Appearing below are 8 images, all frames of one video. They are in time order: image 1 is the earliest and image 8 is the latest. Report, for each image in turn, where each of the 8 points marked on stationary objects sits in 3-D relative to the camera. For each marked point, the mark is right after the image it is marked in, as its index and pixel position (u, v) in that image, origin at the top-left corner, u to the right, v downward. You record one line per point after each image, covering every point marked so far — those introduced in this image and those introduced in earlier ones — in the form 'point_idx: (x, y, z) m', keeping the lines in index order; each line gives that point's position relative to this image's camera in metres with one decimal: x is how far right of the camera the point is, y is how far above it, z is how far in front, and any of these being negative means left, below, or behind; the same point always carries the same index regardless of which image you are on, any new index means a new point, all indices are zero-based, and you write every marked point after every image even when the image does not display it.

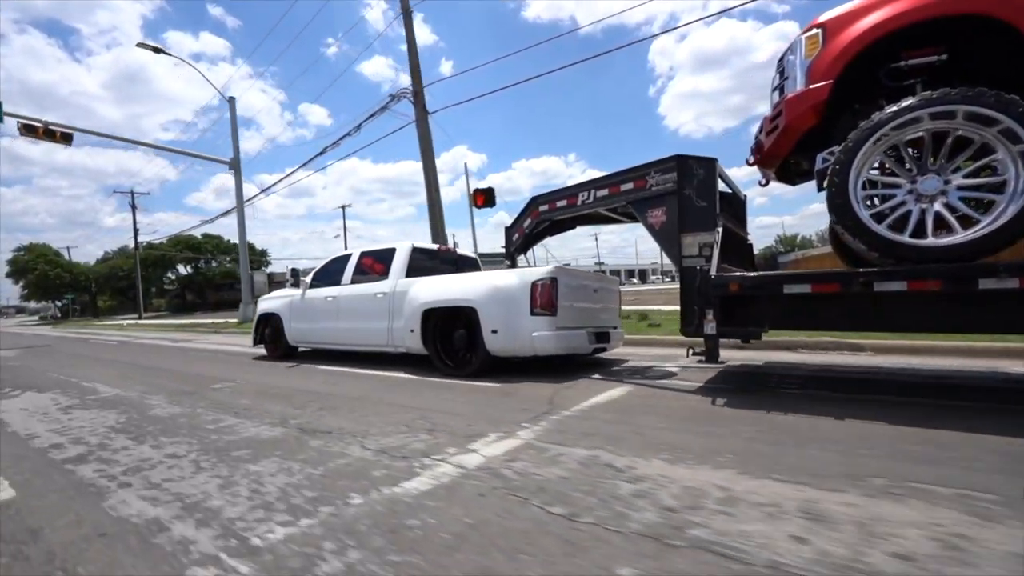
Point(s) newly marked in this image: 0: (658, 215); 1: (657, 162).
0: (+1.6, +0.8, +7.6) m
1: (+1.6, +1.4, +7.7) m
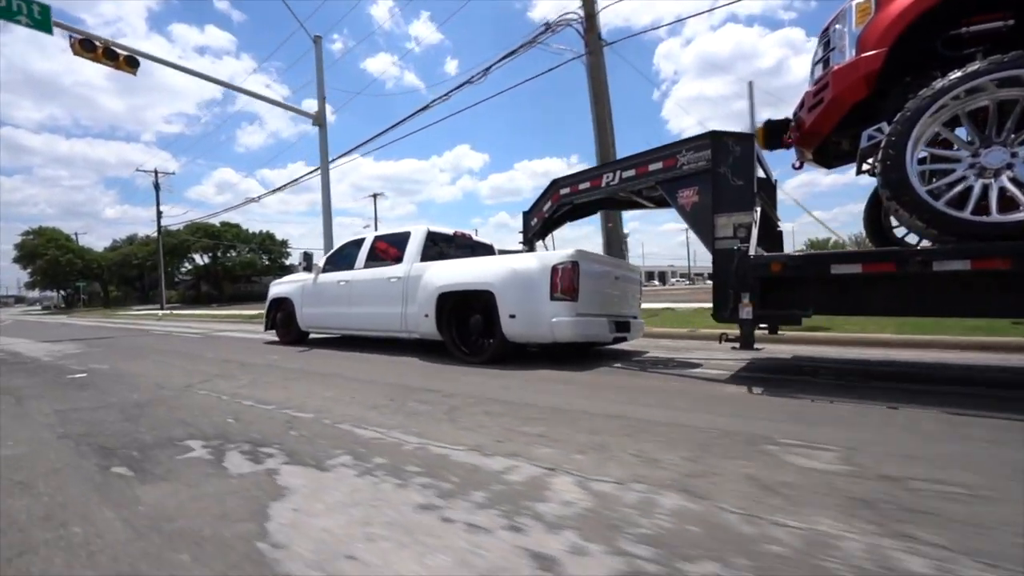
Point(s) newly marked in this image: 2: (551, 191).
0: (+1.9, +1.0, +7.3) m
1: (+1.9, +1.6, +7.3) m
2: (+0.5, +1.4, +9.5) m
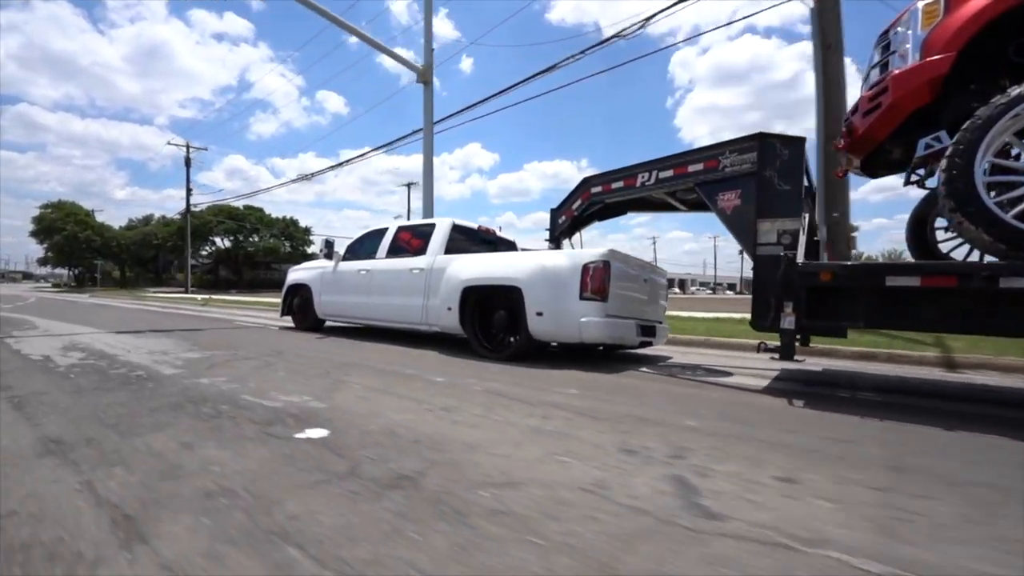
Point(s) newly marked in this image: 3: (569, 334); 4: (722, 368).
0: (+2.3, +0.9, +7.1) m
1: (+2.3, +1.5, +7.1) m
2: (+1.0, +1.4, +9.3) m
3: (+0.7, -0.5, +7.7) m
4: (+2.4, -0.9, +7.9) m
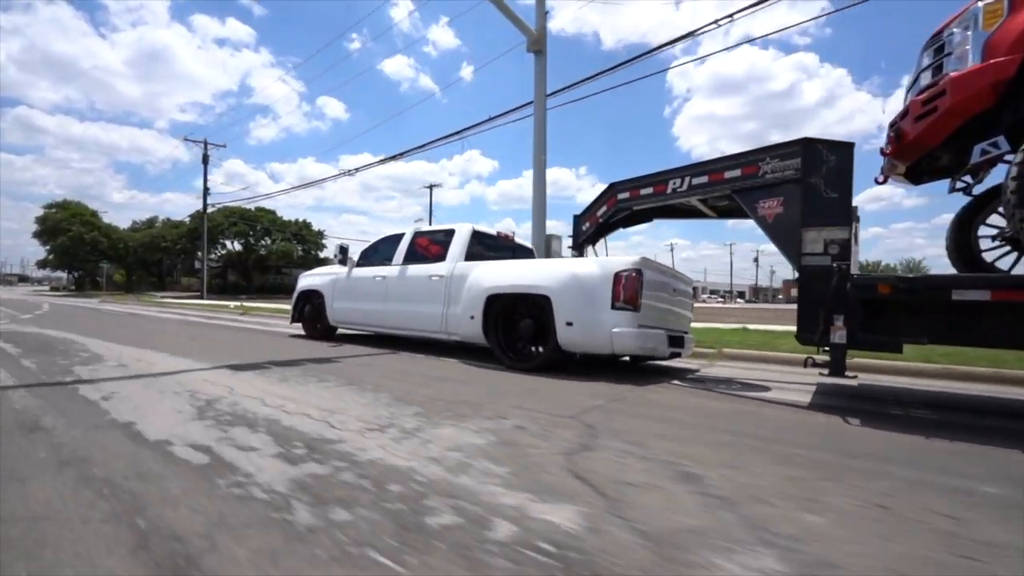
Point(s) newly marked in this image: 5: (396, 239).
0: (+2.6, +0.8, +6.8) m
1: (+2.6, +1.4, +6.8) m
2: (+1.3, +1.2, +9.0) m
3: (+1.0, -0.6, +7.4) m
4: (+2.7, -1.1, +7.6) m
5: (-1.9, +0.8, +10.9) m
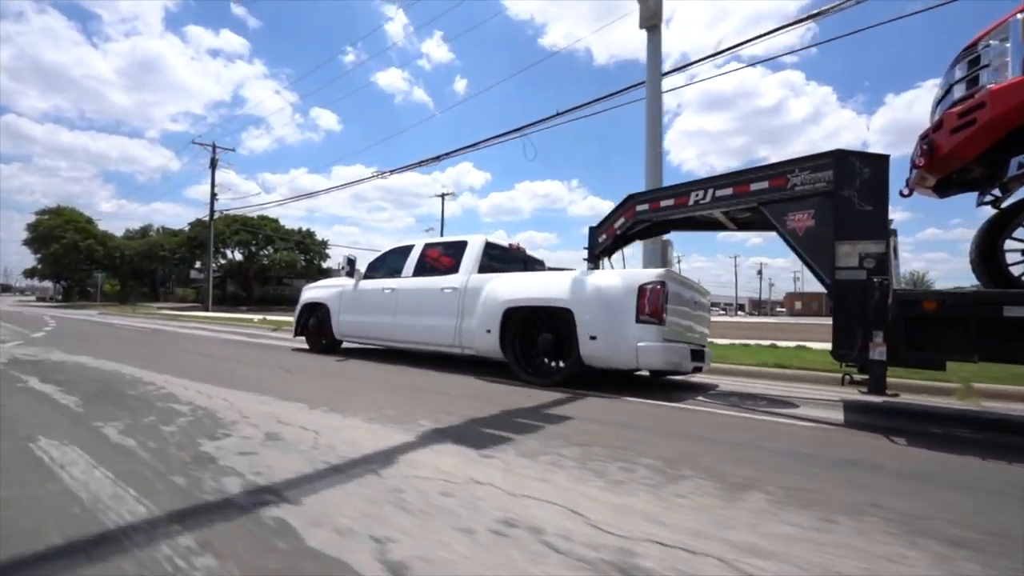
0: (+2.9, +0.7, +6.7) m
1: (+2.9, +1.3, +6.7) m
2: (+1.5, +1.1, +8.9) m
3: (+1.2, -0.8, +7.3) m
4: (+3.0, -1.2, +7.4) m
5: (-1.7, +0.6, +10.7) m
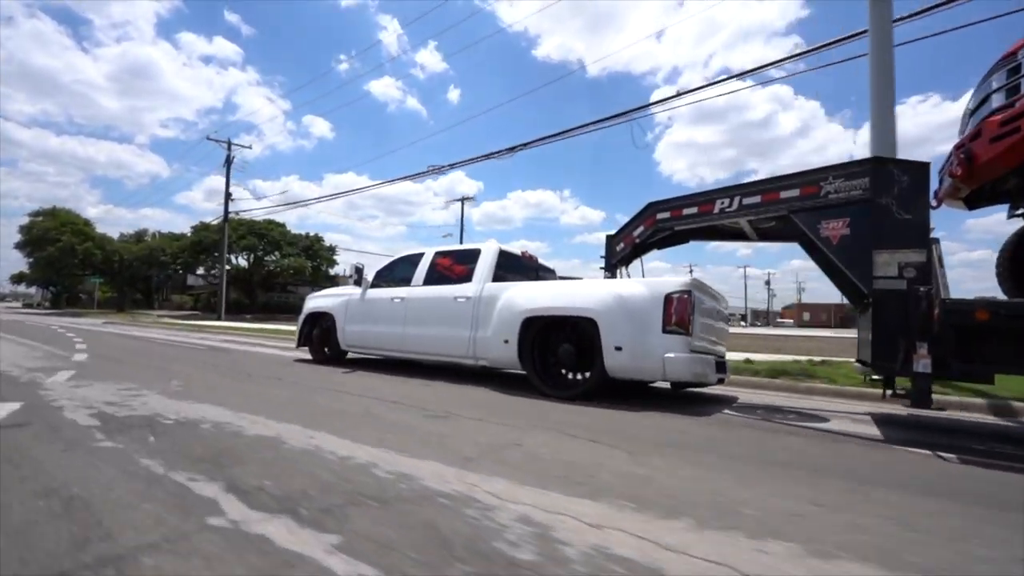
0: (+3.1, +0.6, +6.5) m
1: (+3.1, +1.2, +6.5) m
2: (+1.7, +0.9, +8.7) m
3: (+1.4, -0.9, +7.0) m
4: (+3.2, -1.3, +7.2) m
5: (-1.5, +0.5, +10.4) m
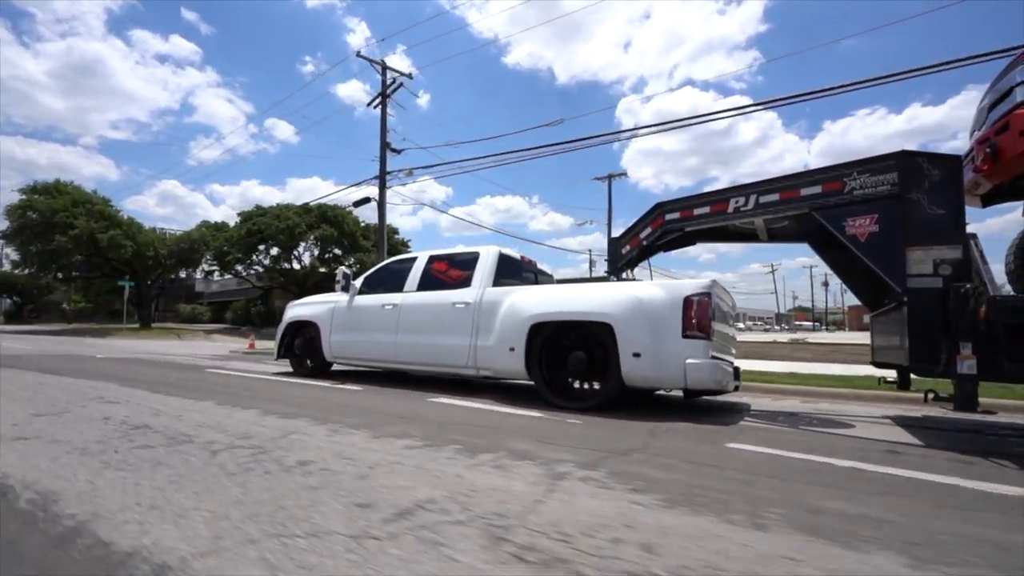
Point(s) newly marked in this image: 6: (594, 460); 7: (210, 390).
0: (+3.2, +0.6, +6.3) m
1: (+3.3, +1.2, +6.3) m
2: (+1.7, +0.9, +8.4) m
3: (+1.6, -0.9, +6.7) m
4: (+3.3, -1.3, +6.9) m
5: (-1.5, +0.4, +10.0) m
6: (+0.7, -1.2, +4.9) m
7: (-3.7, -1.2, +8.5) m
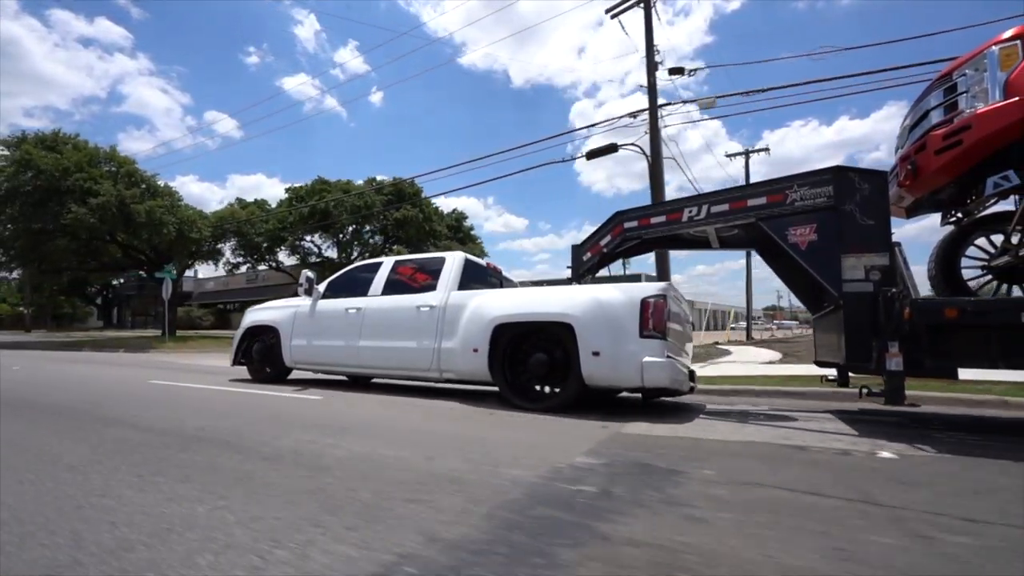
0: (+2.9, +0.6, +6.8) m
1: (+3.0, +1.1, +6.9) m
2: (+1.3, +0.9, +8.8) m
3: (+1.2, -0.9, +7.1) m
4: (+3.0, -1.4, +7.5) m
5: (-2.1, +0.3, +10.2) m
6: (+0.5, -1.3, +5.3) m
7: (-4.1, -1.3, +8.6) m
